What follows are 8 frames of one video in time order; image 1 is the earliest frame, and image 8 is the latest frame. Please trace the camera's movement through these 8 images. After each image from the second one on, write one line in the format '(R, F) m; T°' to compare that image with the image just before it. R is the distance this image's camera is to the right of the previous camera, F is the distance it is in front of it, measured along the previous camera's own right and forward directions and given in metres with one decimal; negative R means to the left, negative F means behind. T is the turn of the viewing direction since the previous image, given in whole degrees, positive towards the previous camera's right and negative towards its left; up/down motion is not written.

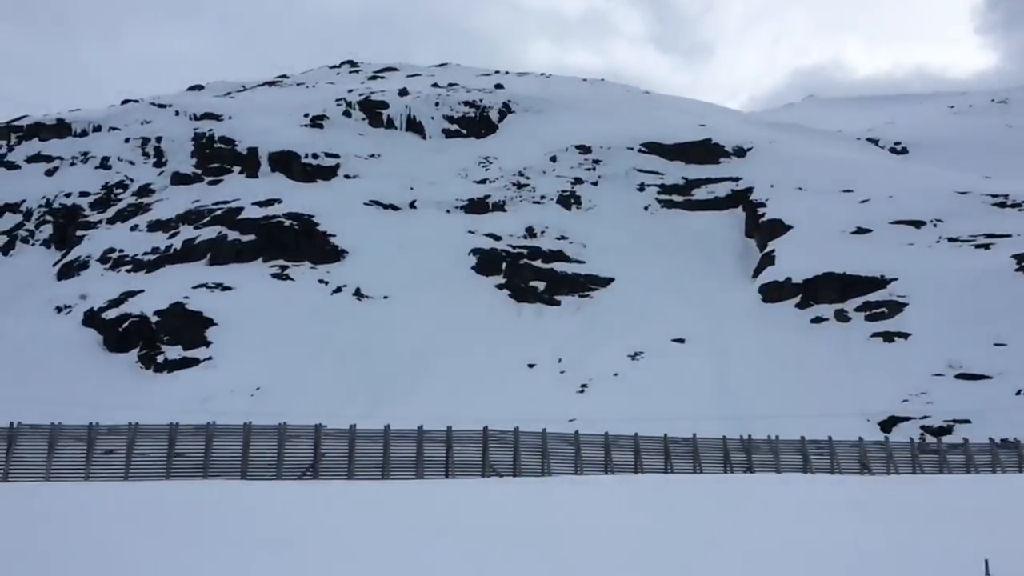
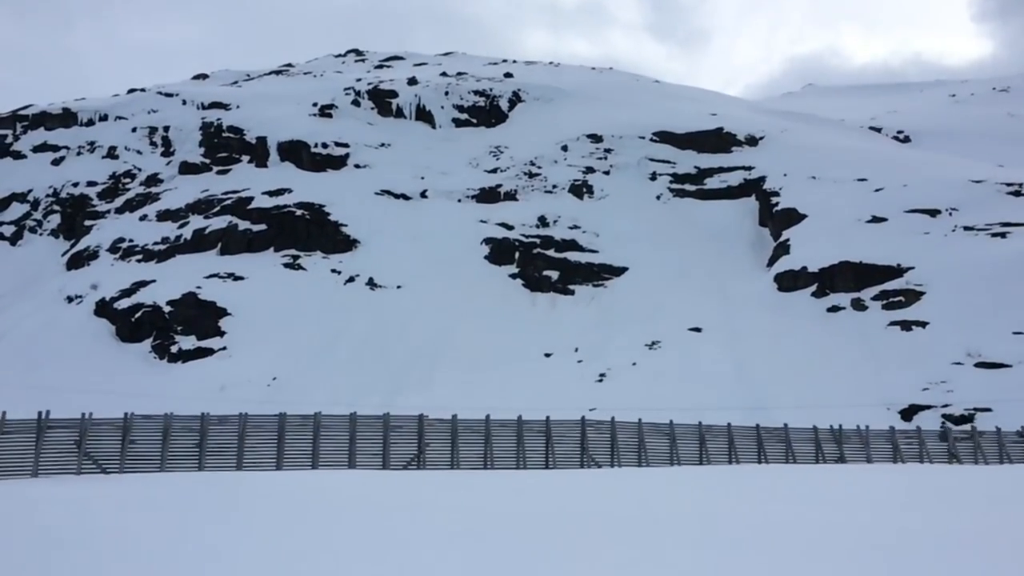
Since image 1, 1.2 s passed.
(-0.9, 0.0) m; 0°
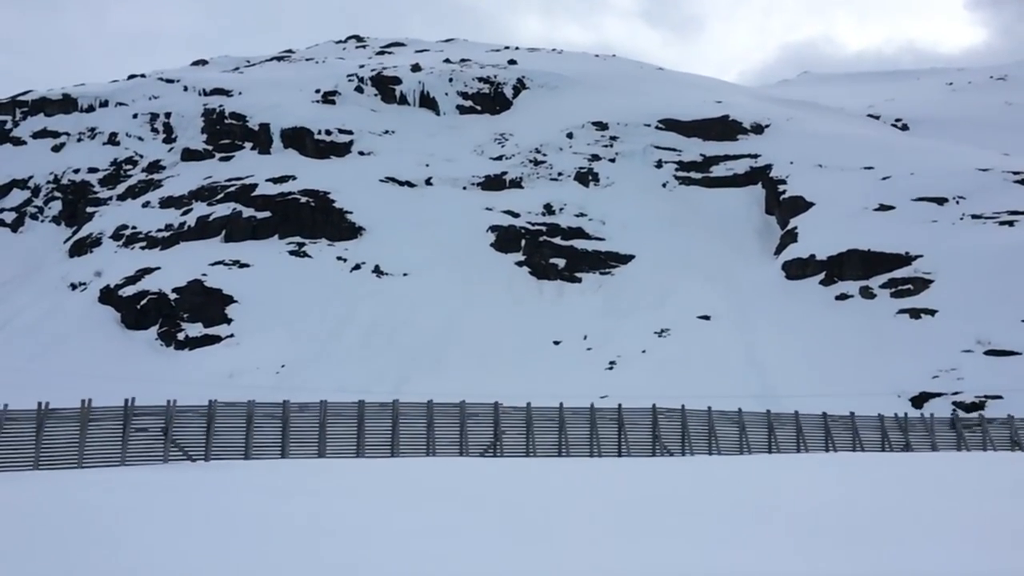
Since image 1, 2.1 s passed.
(-0.8, 0.0) m; 0°
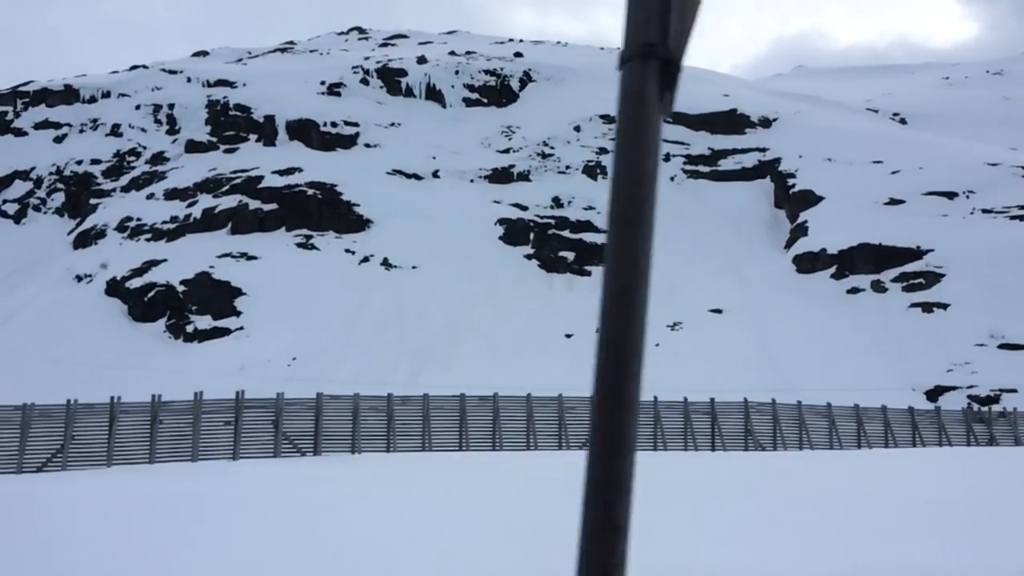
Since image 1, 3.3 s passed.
(-1.0, 0.0) m; 0°
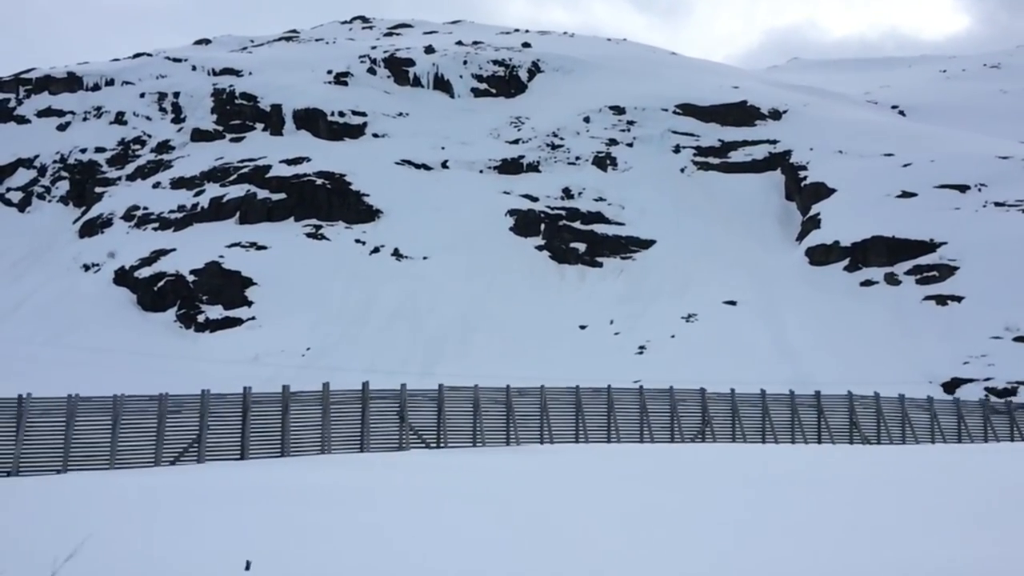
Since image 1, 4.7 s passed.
(-1.1, 0.0) m; +1°
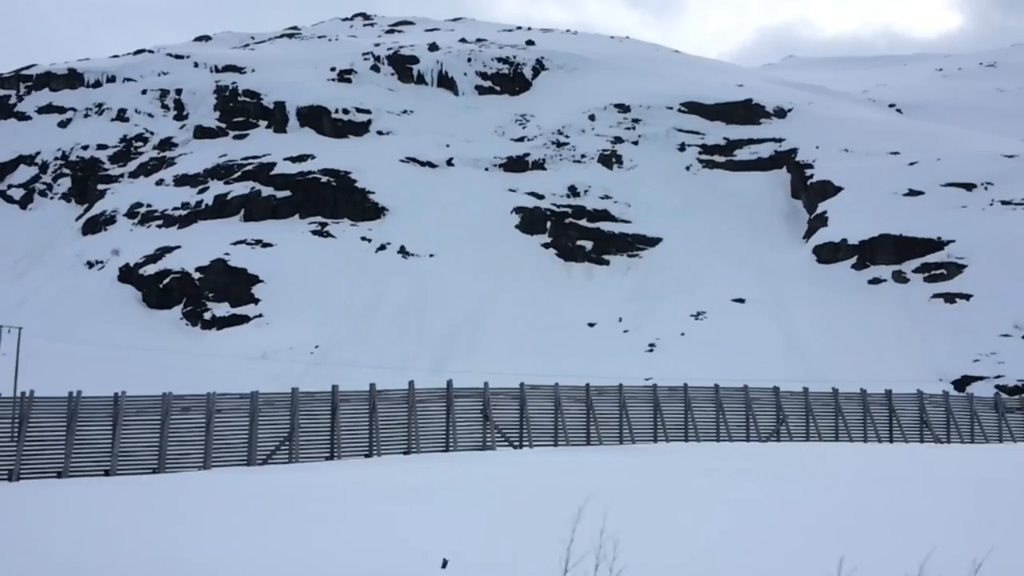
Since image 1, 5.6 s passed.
(-0.8, 0.0) m; 0°
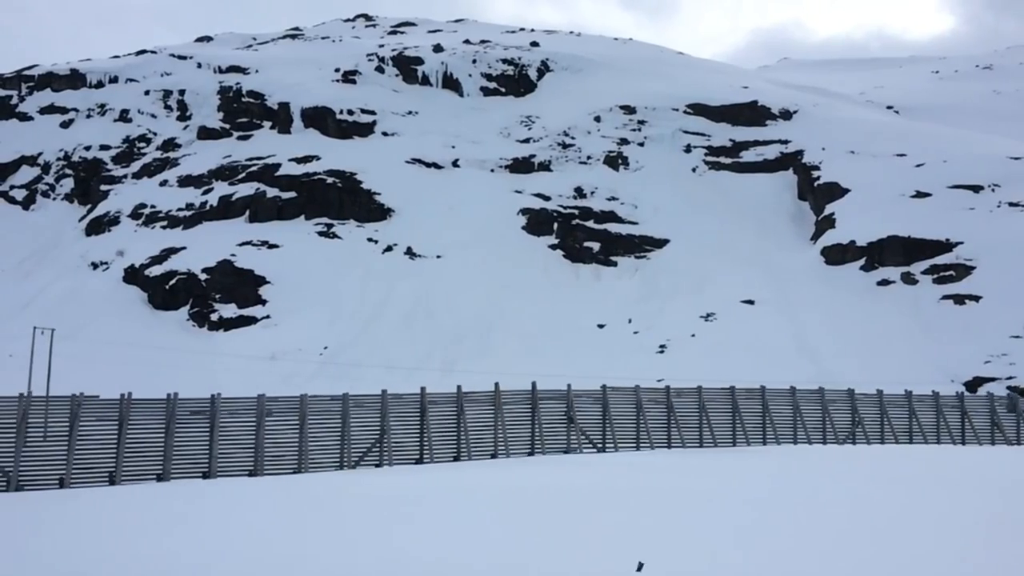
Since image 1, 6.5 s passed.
(-0.8, 0.0) m; 0°
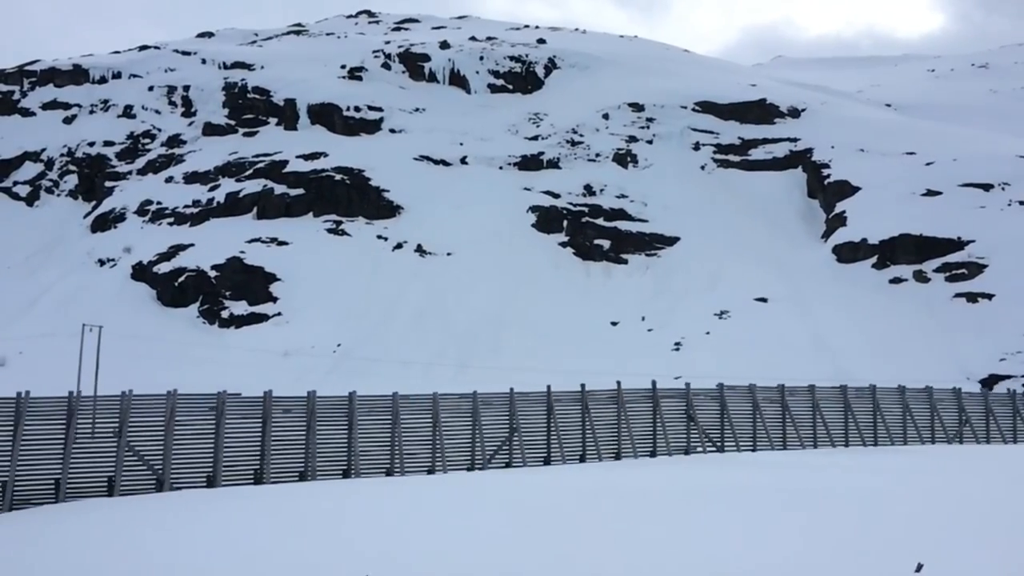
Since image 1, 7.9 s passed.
(-1.1, 0.0) m; +1°
